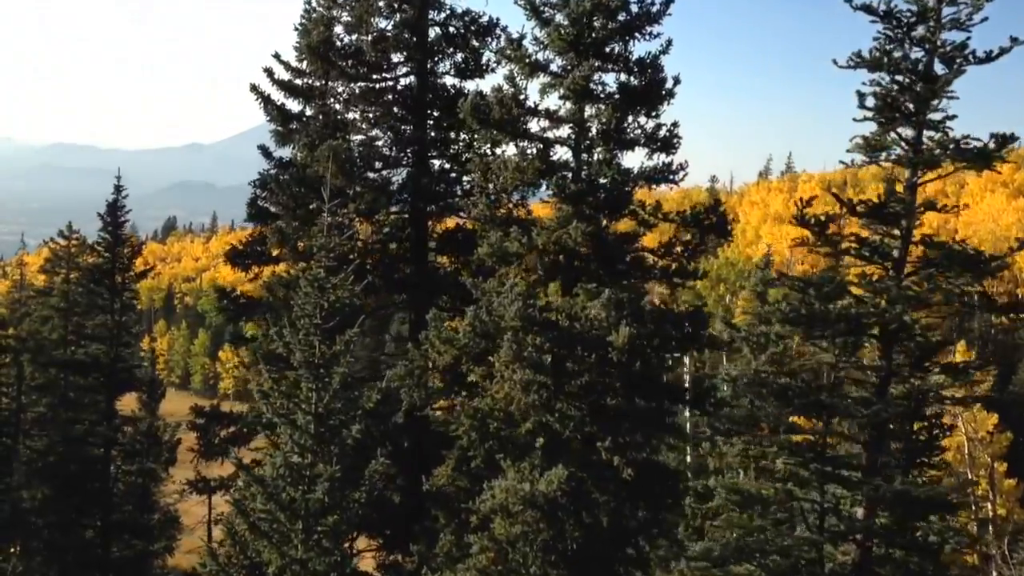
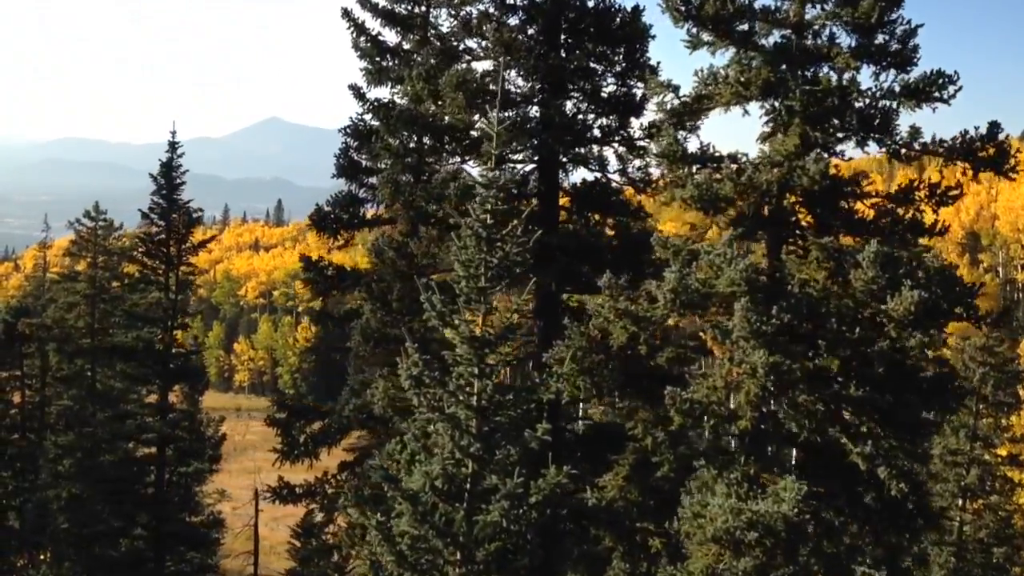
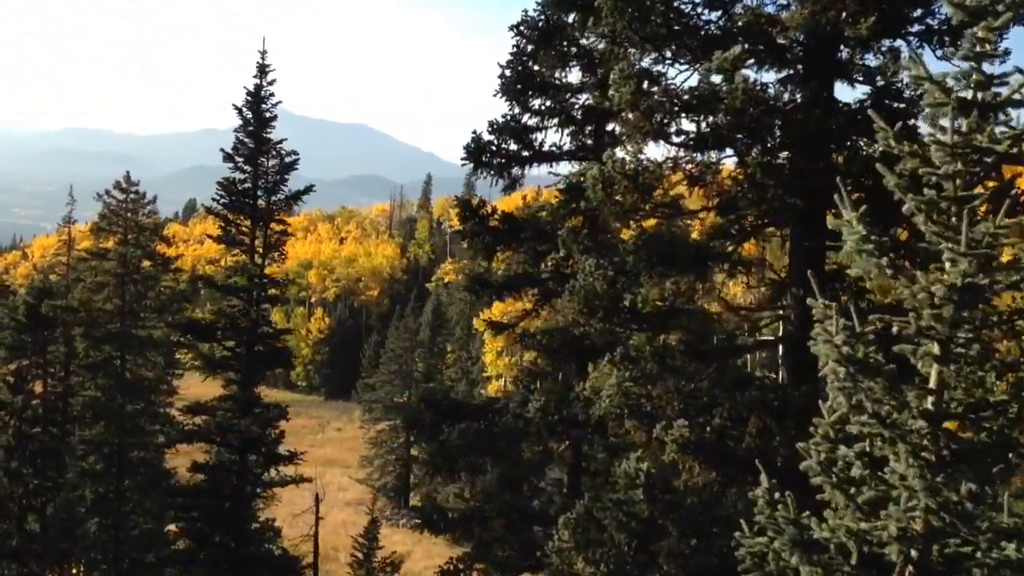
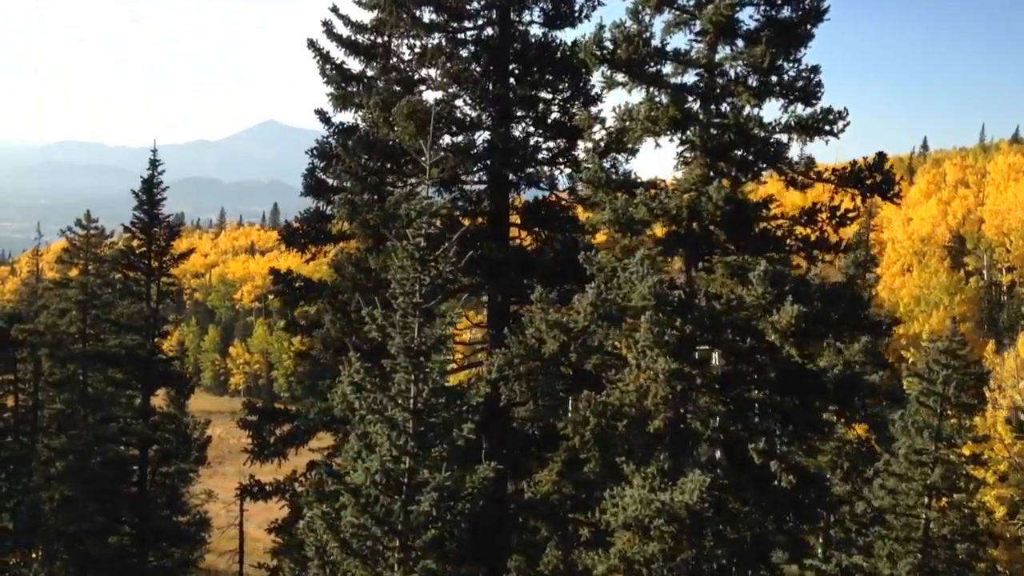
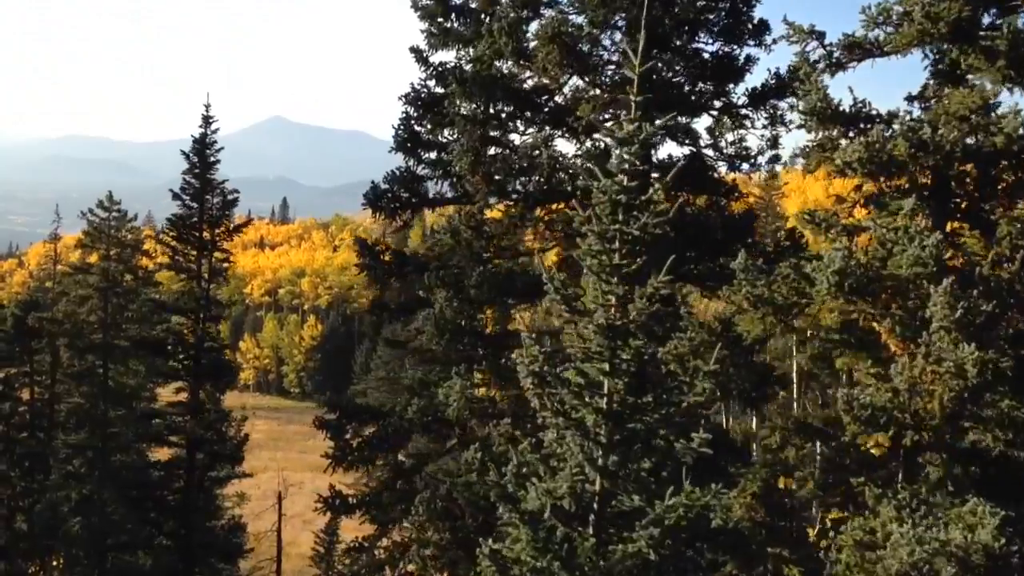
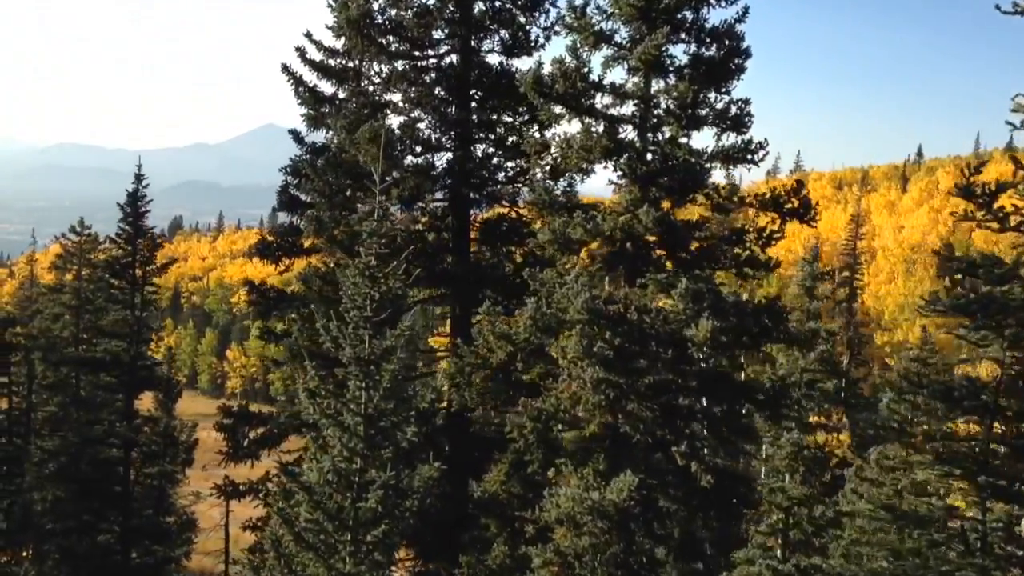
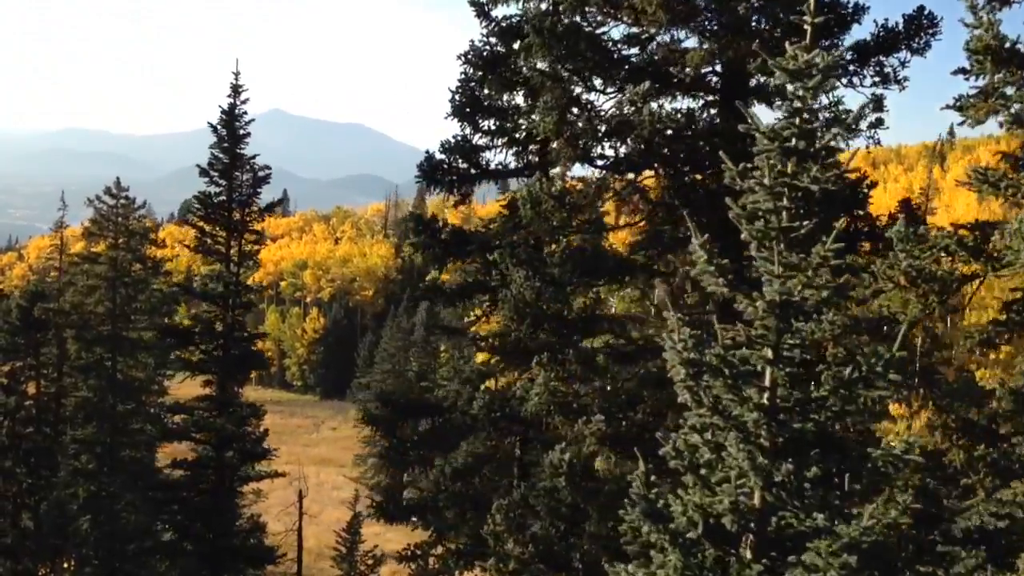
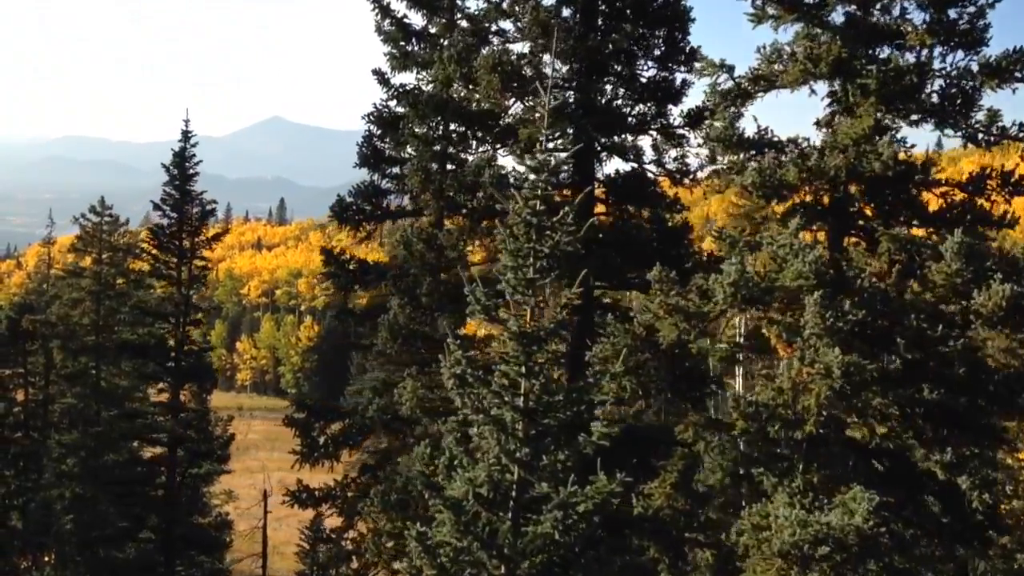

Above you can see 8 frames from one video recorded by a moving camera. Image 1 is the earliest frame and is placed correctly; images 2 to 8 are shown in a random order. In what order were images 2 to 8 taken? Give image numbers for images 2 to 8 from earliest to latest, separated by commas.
6, 4, 2, 8, 5, 7, 3
